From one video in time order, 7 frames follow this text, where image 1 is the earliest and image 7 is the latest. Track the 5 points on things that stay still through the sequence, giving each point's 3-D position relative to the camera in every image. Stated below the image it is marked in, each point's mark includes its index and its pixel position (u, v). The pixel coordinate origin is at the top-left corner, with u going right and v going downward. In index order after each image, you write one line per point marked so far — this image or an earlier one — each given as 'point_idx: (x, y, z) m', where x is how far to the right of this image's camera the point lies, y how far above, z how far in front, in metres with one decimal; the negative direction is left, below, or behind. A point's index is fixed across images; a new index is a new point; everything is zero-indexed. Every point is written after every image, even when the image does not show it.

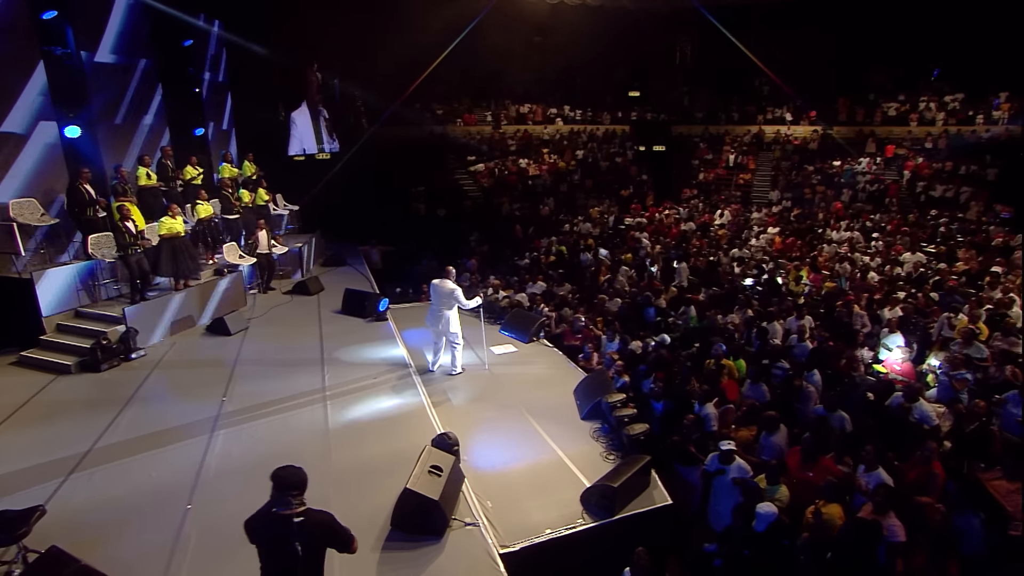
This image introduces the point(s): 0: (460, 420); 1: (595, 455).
0: (-0.7, -1.7, +6.6) m
1: (+0.8, -1.8, +6.0) m
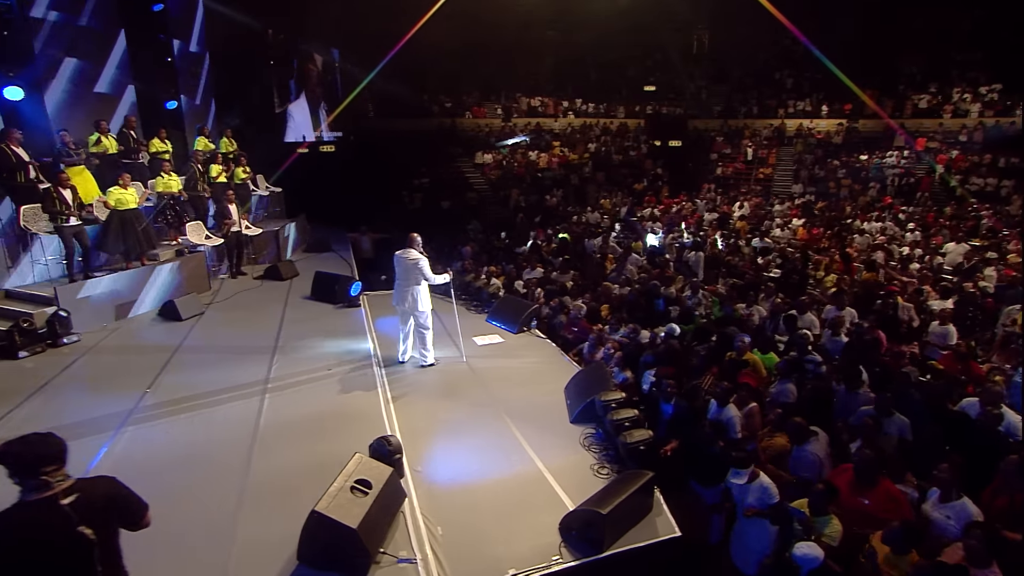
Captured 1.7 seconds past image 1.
0: (-1.0, -1.4, +5.5) m
1: (+0.6, -1.6, +4.7) m
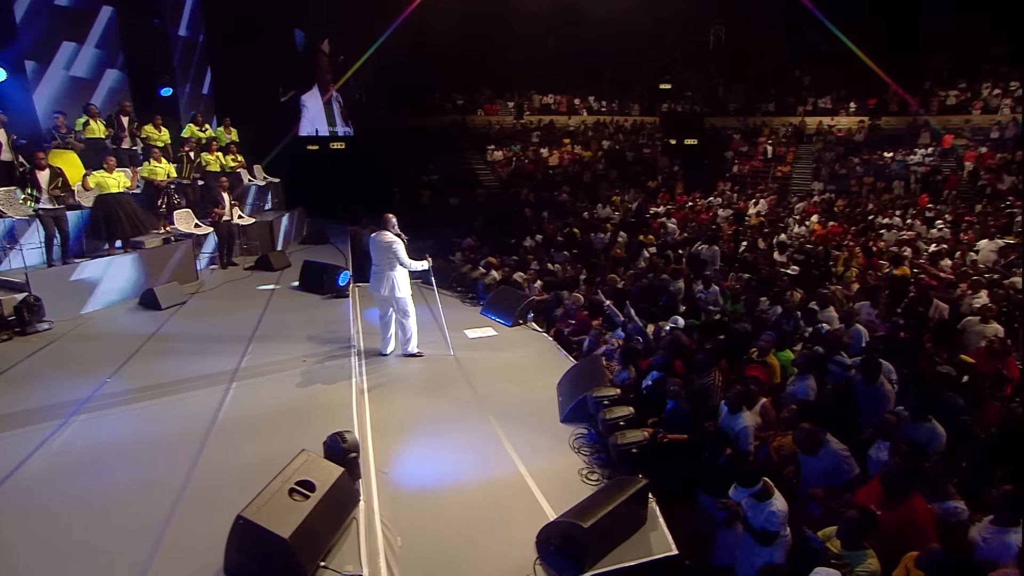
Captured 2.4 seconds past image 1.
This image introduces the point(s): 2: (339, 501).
0: (-1.1, -1.2, +5.0) m
1: (+0.4, -1.4, +4.2) m
2: (-1.0, -1.3, +3.2) m
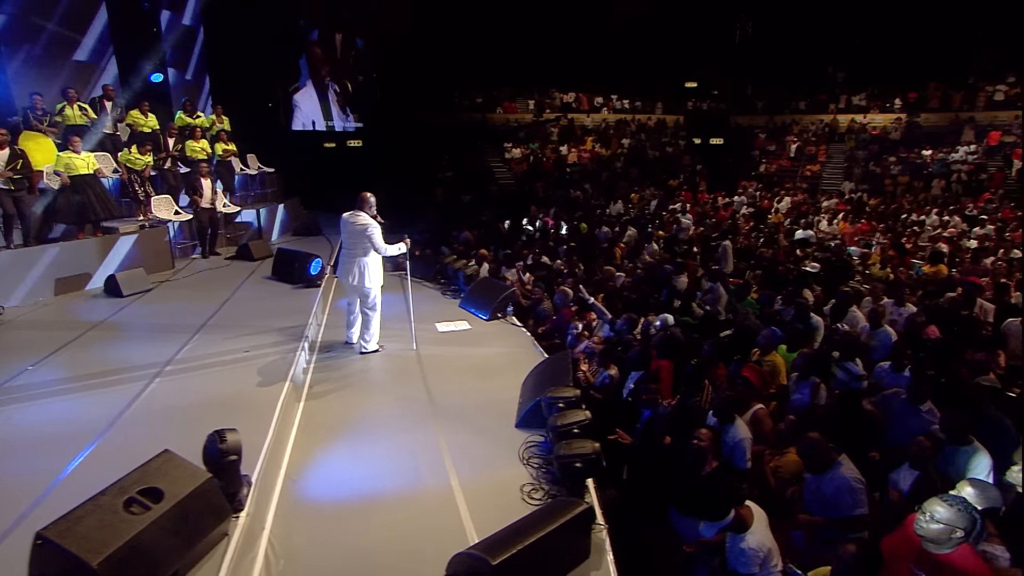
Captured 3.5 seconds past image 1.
0: (-1.5, -1.1, +4.3) m
1: (0.0, -1.3, +3.5) m
2: (-1.5, -1.1, +2.6) m
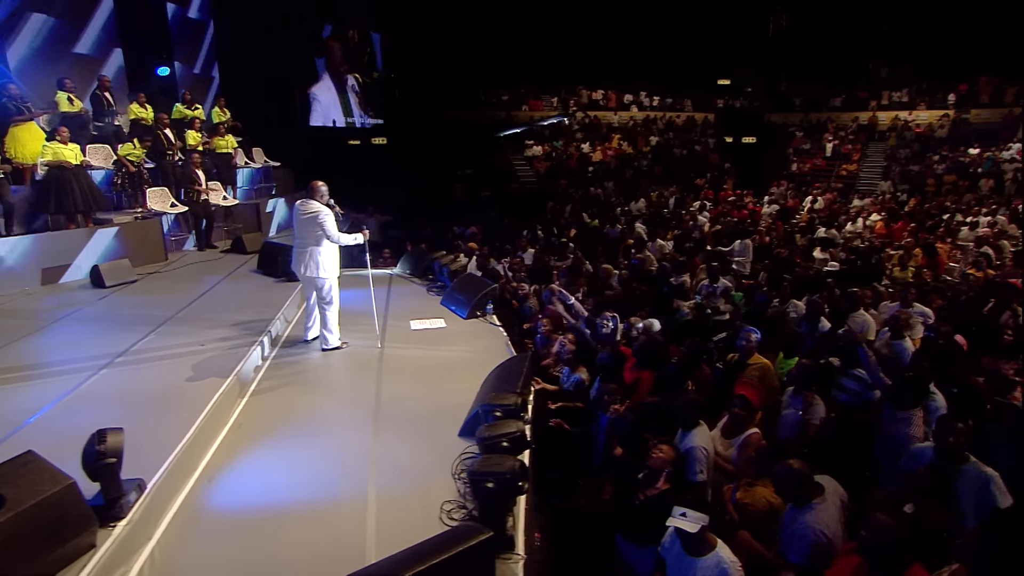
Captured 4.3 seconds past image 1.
0: (-1.9, -1.0, +4.1) m
1: (-0.5, -1.2, +3.1) m
2: (-2.0, -1.1, +2.3) m
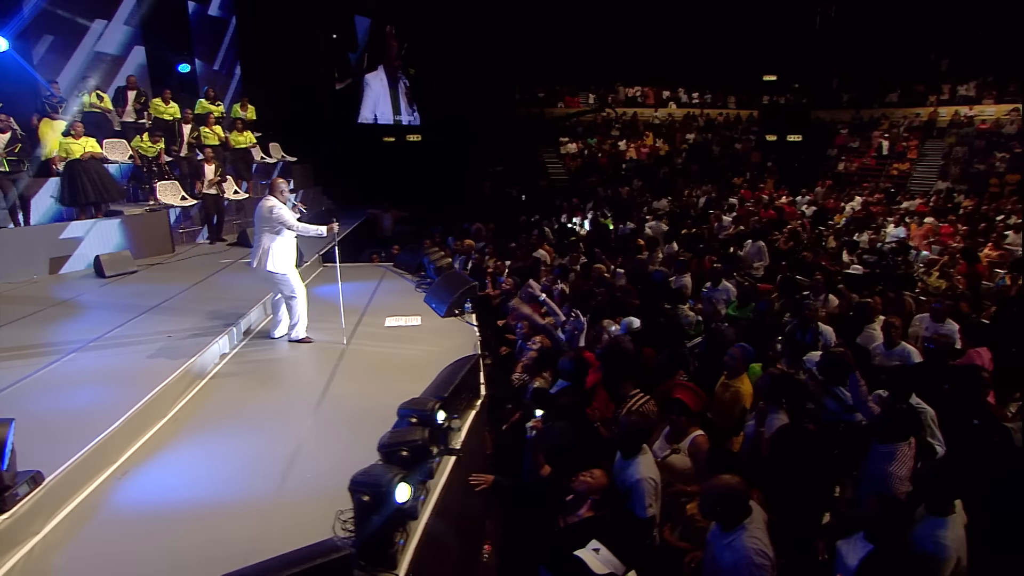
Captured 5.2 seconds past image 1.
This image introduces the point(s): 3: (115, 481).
0: (-2.3, -1.0, +4.0) m
1: (-1.0, -1.2, +3.0) m
2: (-2.5, -1.0, +2.3) m
3: (-2.4, -1.2, +3.2) m
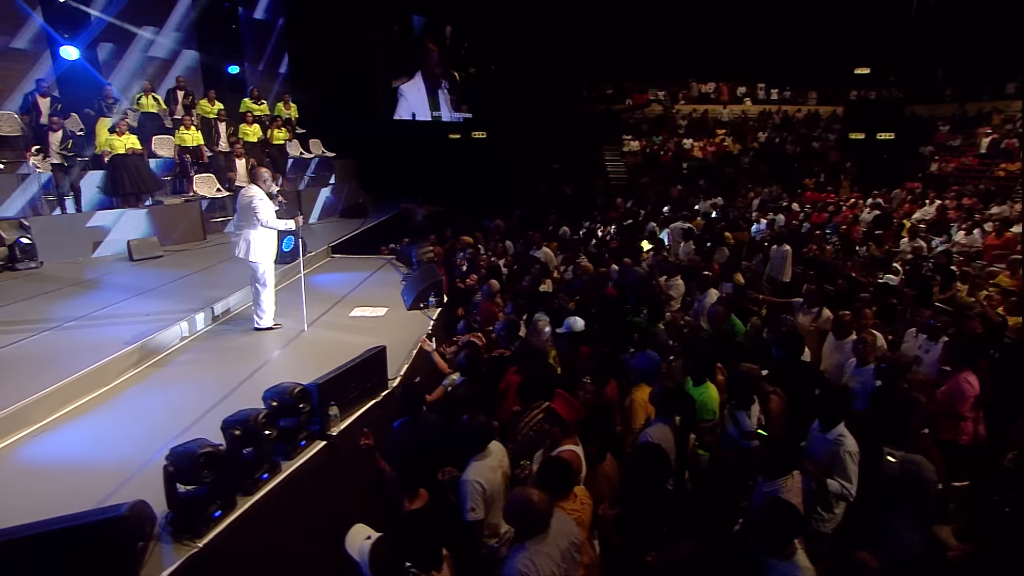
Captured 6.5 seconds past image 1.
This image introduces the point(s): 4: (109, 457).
0: (-3.0, -0.8, +4.4) m
1: (-1.9, -1.1, +3.2) m
2: (-3.5, -0.8, +2.7) m
3: (-3.2, -1.0, +3.6) m
4: (-2.6, -1.1, +3.4) m
